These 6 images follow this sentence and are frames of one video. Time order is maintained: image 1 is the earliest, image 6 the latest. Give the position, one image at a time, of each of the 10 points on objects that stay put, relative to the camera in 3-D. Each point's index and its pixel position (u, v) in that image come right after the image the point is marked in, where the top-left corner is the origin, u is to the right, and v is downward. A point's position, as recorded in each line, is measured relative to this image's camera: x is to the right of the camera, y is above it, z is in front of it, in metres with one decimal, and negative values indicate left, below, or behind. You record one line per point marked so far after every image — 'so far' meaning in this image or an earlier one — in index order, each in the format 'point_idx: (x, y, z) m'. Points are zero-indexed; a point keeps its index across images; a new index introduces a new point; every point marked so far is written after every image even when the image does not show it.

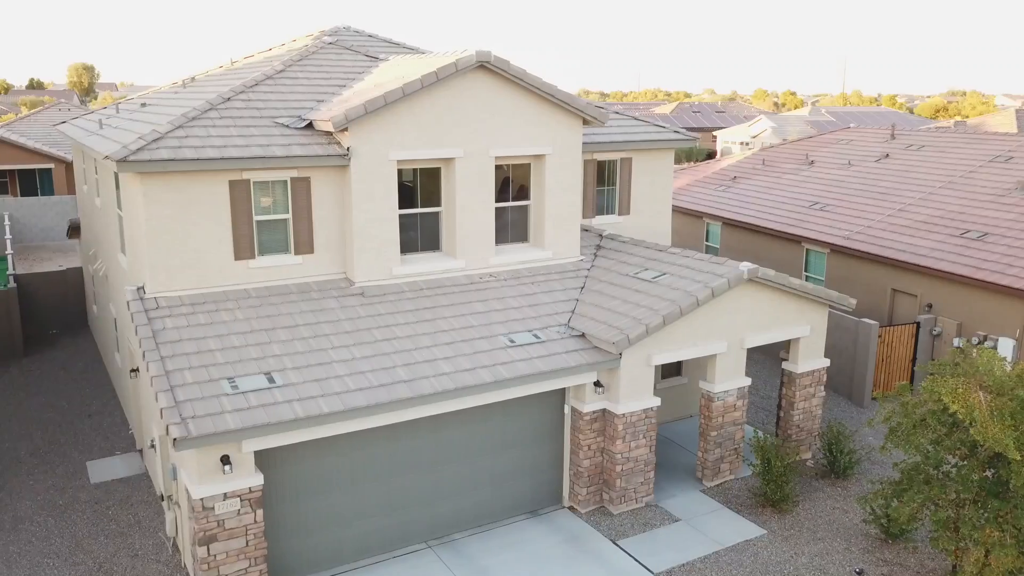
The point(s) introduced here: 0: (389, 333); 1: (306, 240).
0: (-2.0, -0.7, +12.7) m
1: (-3.5, +0.8, +13.7) m
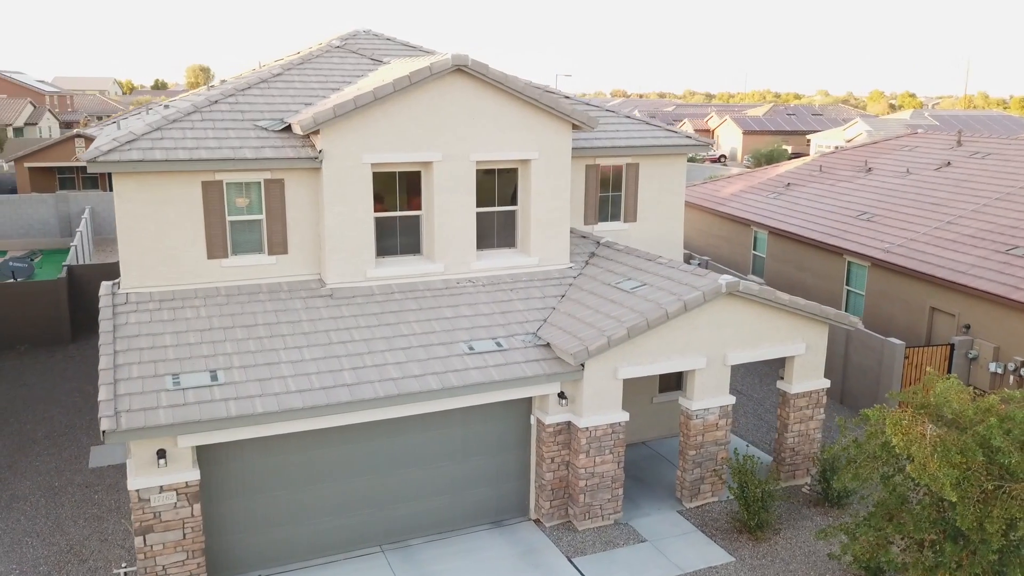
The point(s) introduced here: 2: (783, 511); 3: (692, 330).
0: (-2.7, -0.8, +12.8) m
1: (-4.0, +0.8, +13.9) m
2: (+4.8, -4.0, +14.4) m
3: (+3.0, -0.7, +13.7) m
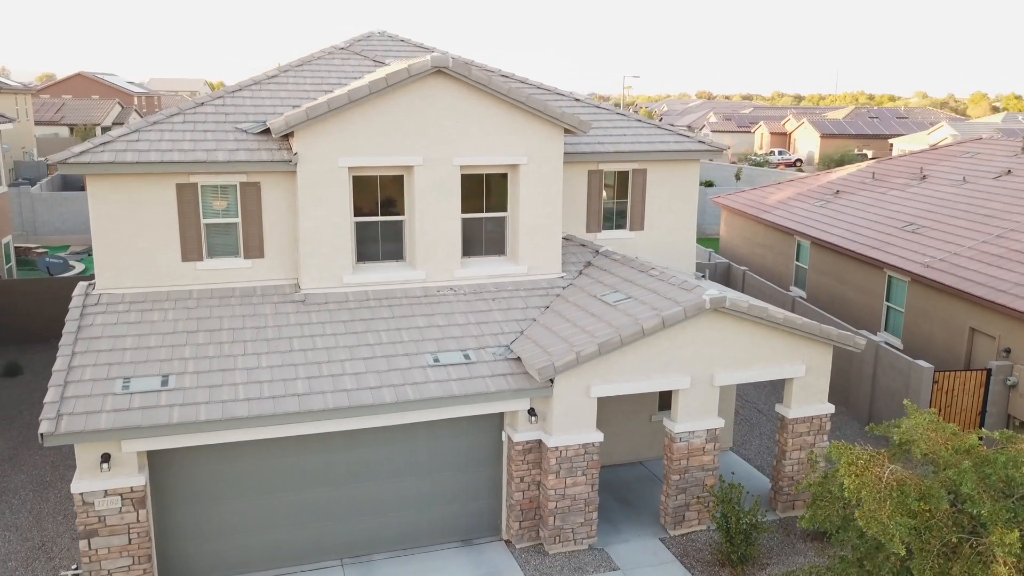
0: (-3.2, -0.9, +12.5) m
1: (-4.3, +0.7, +13.7) m
2: (+4.3, -4.2, +13.5) m
3: (+2.6, -0.9, +12.9) m
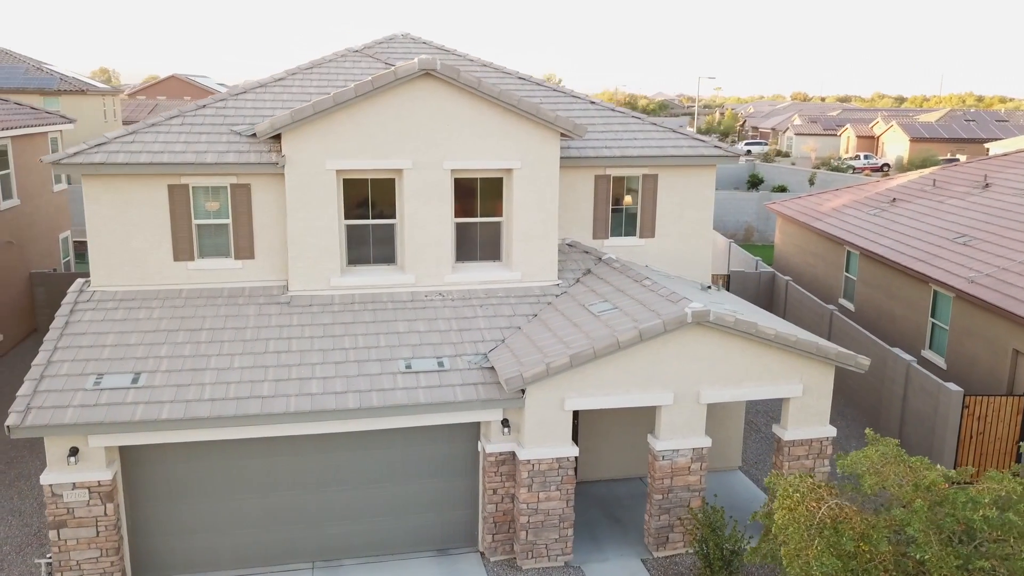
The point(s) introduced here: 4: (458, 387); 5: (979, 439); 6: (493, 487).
0: (-3.6, -0.9, +12.6) m
1: (-4.6, +0.7, +13.9) m
2: (+3.9, -4.5, +12.7) m
3: (+2.2, -1.1, +12.3) m
4: (-0.8, -1.5, +12.1) m
5: (+9.1, -3.0, +15.9) m
6: (-0.3, -3.1, +12.6) m
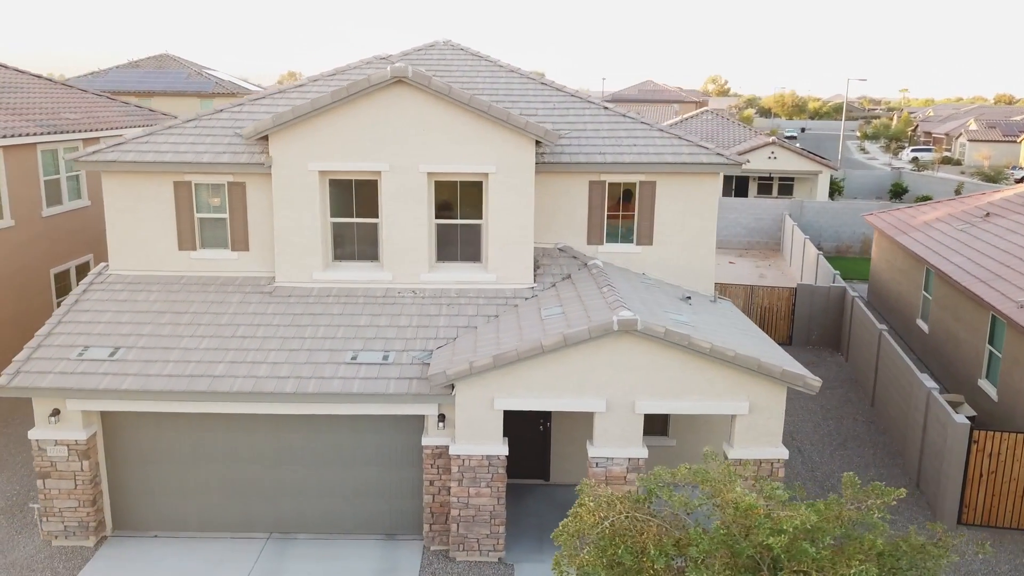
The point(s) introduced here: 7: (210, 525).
0: (-4.4, -0.7, +13.7) m
1: (-5.1, +0.9, +15.2) m
2: (+2.8, -4.6, +12.4) m
3: (+1.1, -1.2, +12.4) m
4: (-1.8, -1.4, +12.7) m
5: (+8.5, -3.4, +14.5) m
6: (-1.3, -3.1, +13.1) m
7: (-5.1, -4.0, +13.8) m
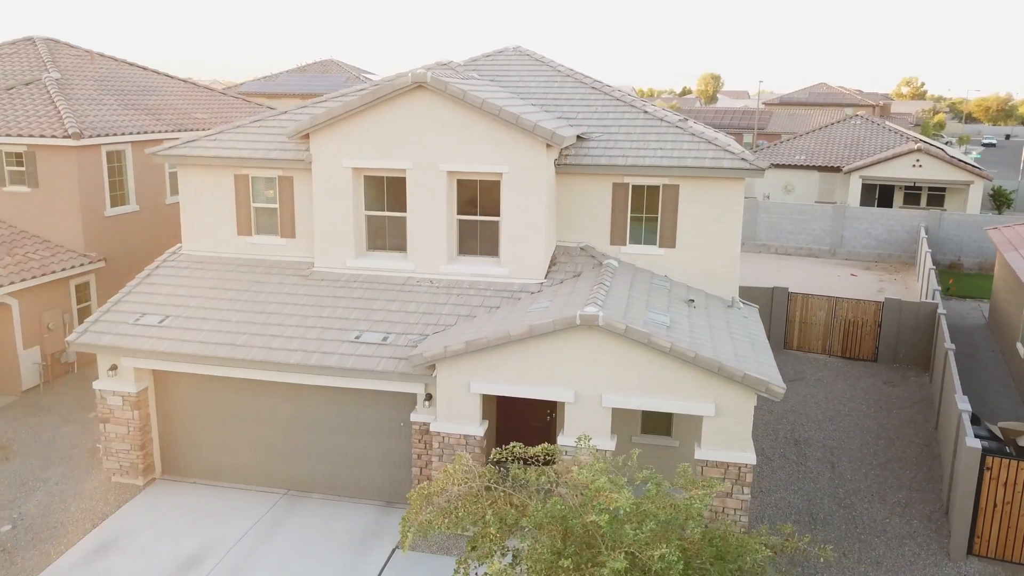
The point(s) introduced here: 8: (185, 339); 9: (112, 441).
0: (-4.4, -0.4, +15.4) m
1: (-4.7, +1.3, +17.0) m
2: (+2.1, -4.6, +12.7) m
3: (+0.7, -1.1, +13.0) m
4: (-2.2, -1.2, +13.9) m
5: (+8.3, -3.7, +13.6) m
6: (-1.7, -2.9, +14.2) m
7: (-5.2, -3.7, +15.7) m
8: (-5.9, -0.9, +14.7) m
9: (-7.6, -2.9, +15.4) m
